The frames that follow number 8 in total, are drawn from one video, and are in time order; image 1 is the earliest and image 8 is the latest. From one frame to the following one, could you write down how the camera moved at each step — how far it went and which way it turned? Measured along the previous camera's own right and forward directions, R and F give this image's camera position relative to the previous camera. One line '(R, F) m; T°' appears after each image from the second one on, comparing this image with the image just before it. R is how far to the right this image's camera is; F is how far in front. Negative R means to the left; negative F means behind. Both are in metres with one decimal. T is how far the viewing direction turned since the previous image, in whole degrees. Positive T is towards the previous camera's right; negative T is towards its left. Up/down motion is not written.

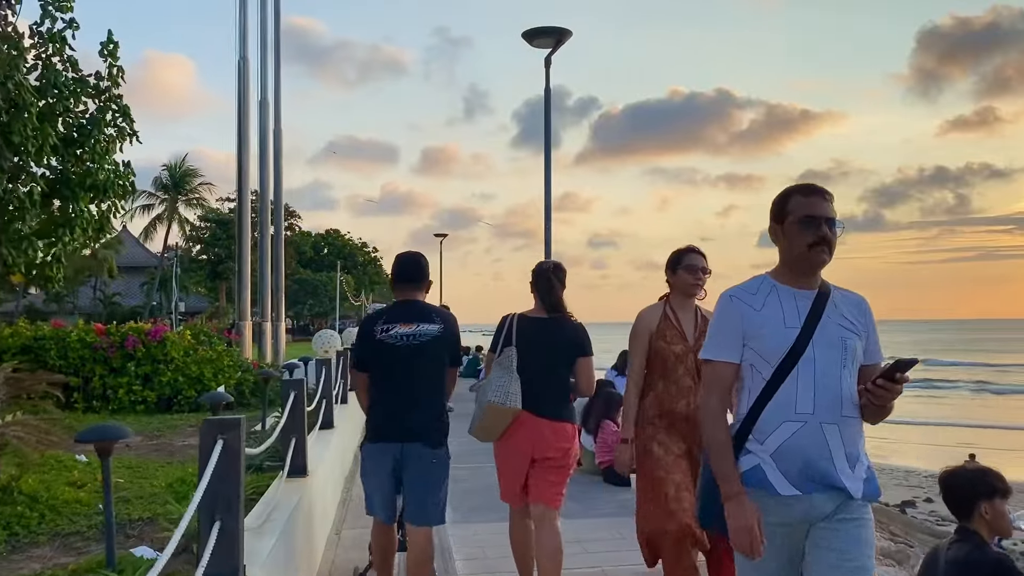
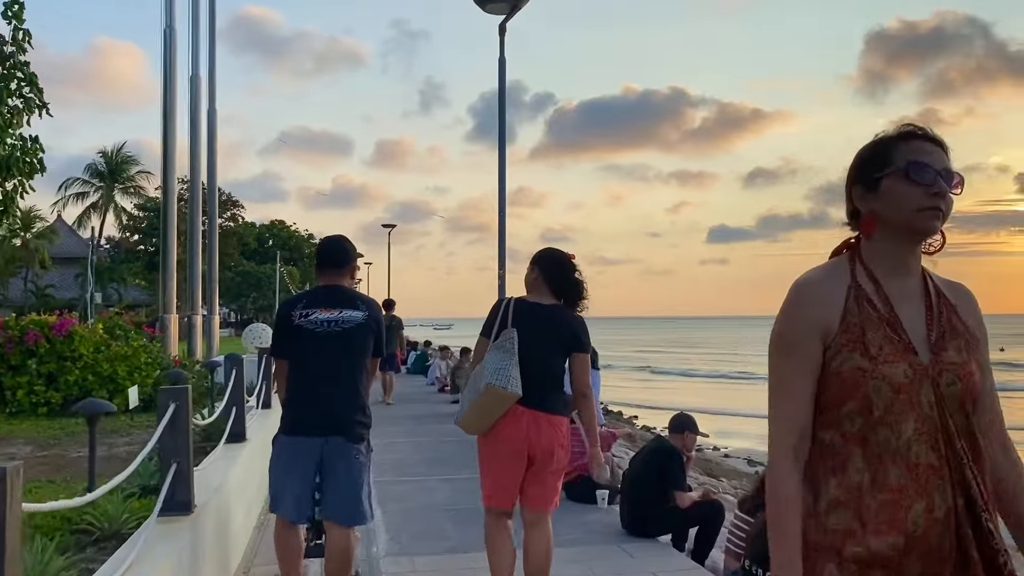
(0.0, +1.1) m; +3°
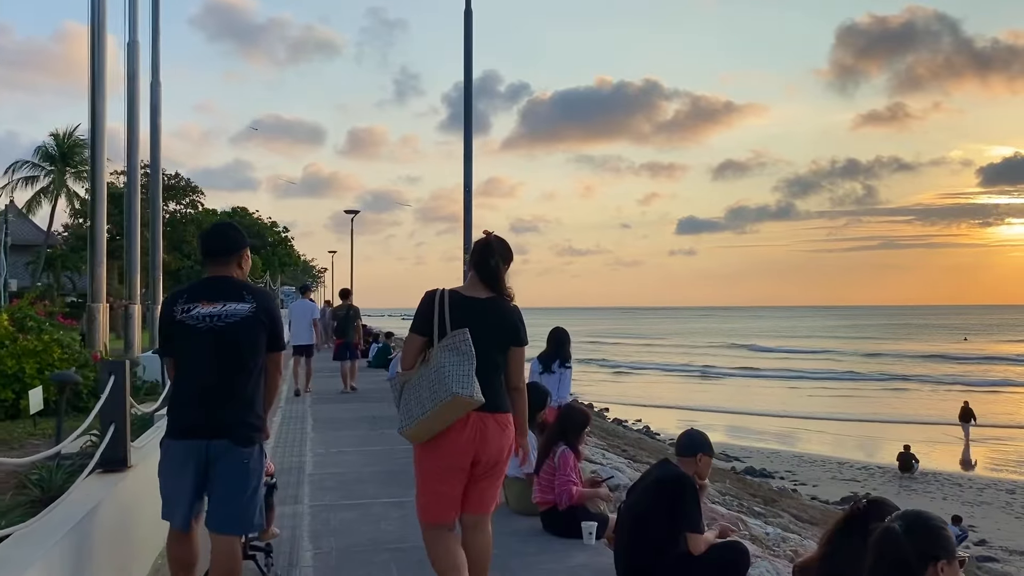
(0.0, +1.3) m; +2°
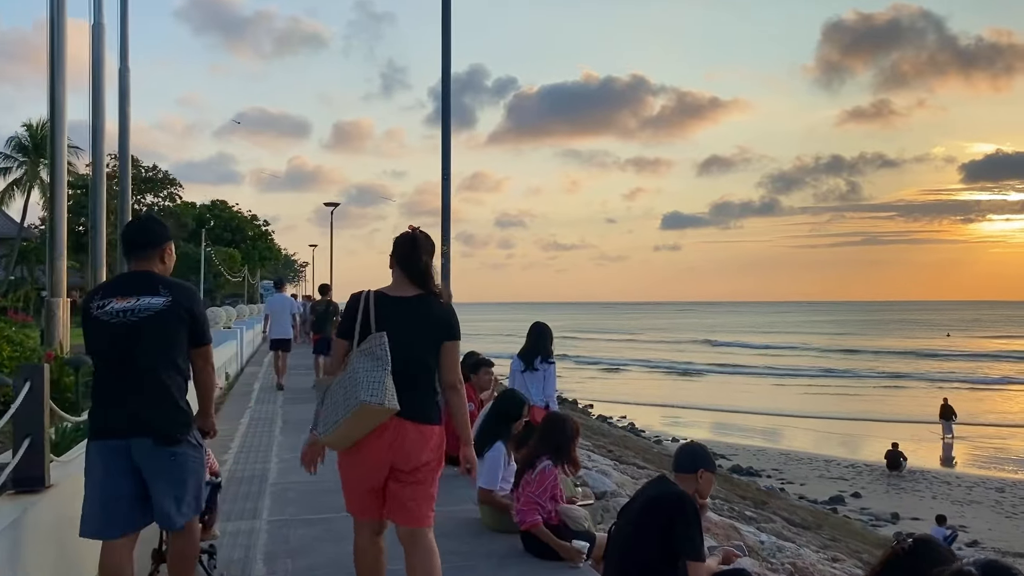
(0.0, +0.6) m; +1°
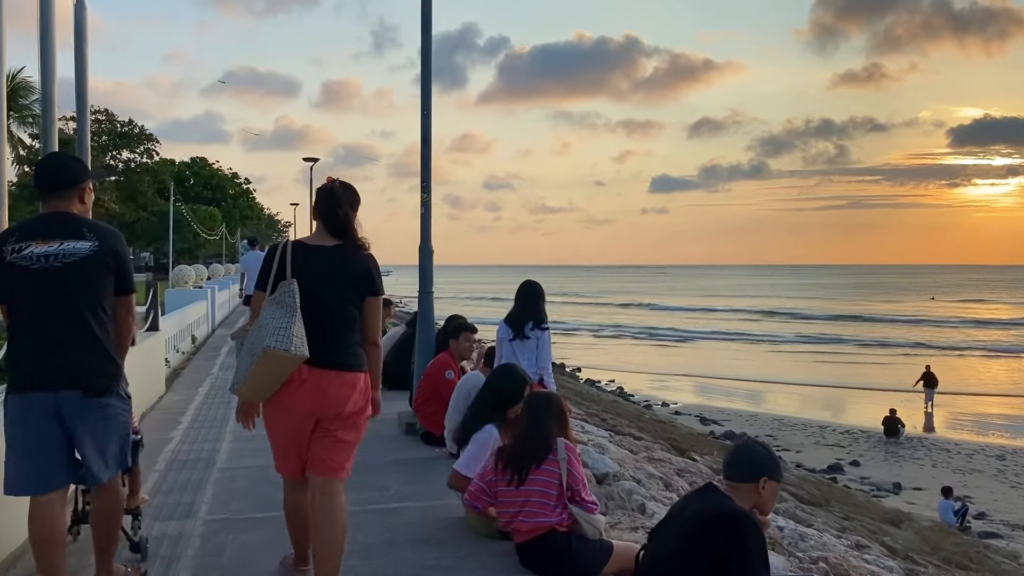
(0.0, +1.1) m; +1°
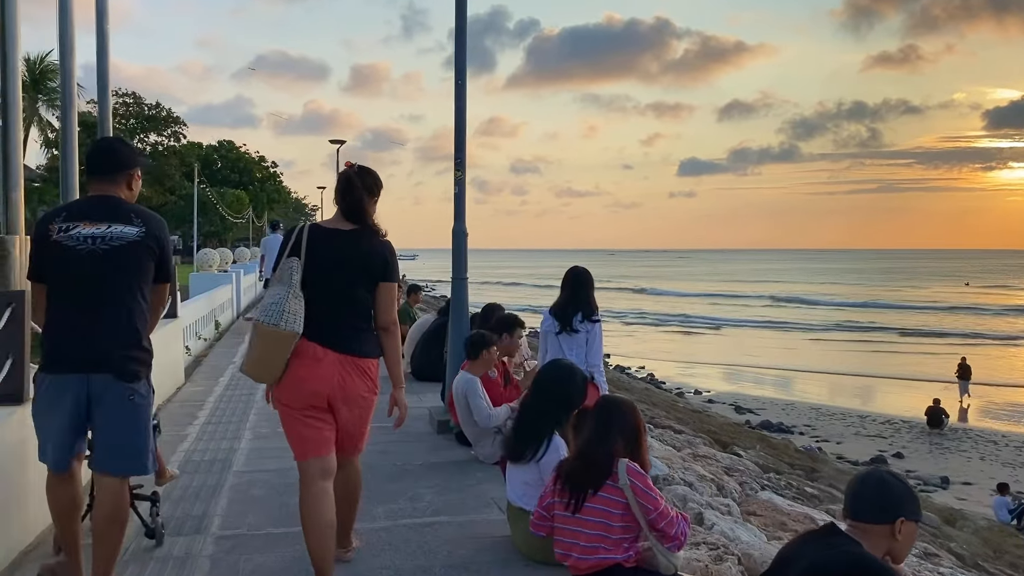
(-0.1, +0.6) m; -2°
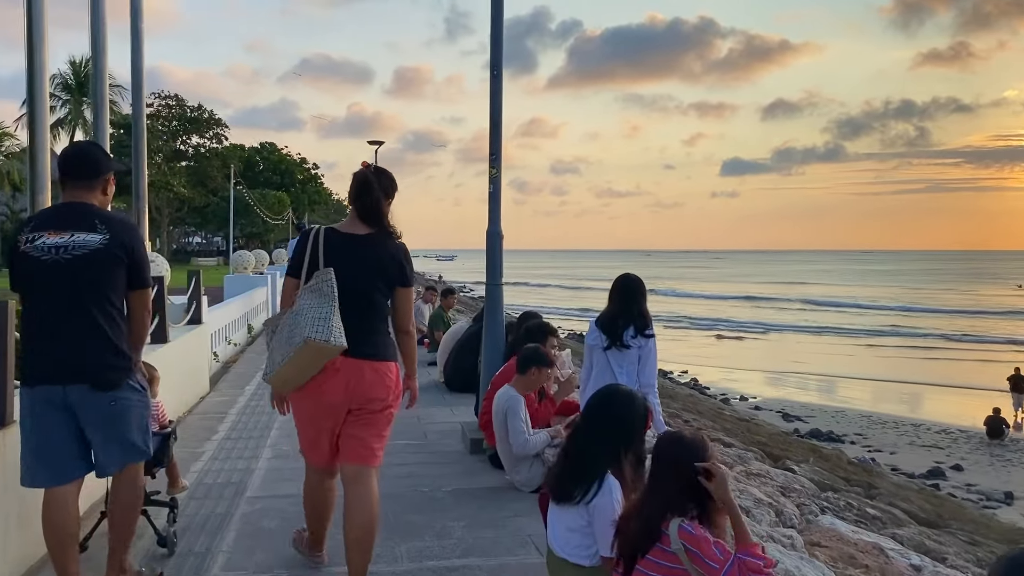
(0.0, +0.6) m; -3°
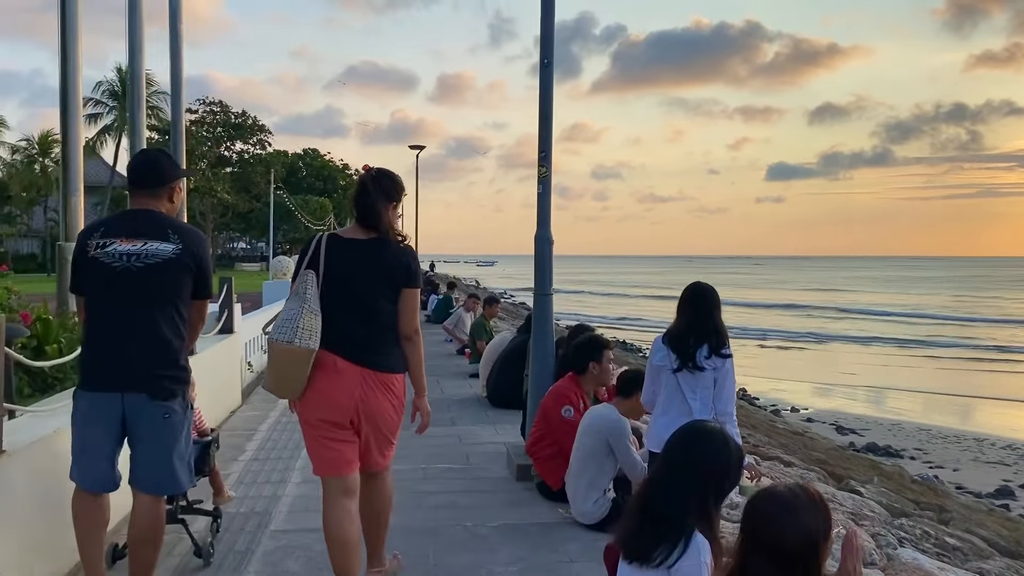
(-0.1, +0.6) m; -3°
